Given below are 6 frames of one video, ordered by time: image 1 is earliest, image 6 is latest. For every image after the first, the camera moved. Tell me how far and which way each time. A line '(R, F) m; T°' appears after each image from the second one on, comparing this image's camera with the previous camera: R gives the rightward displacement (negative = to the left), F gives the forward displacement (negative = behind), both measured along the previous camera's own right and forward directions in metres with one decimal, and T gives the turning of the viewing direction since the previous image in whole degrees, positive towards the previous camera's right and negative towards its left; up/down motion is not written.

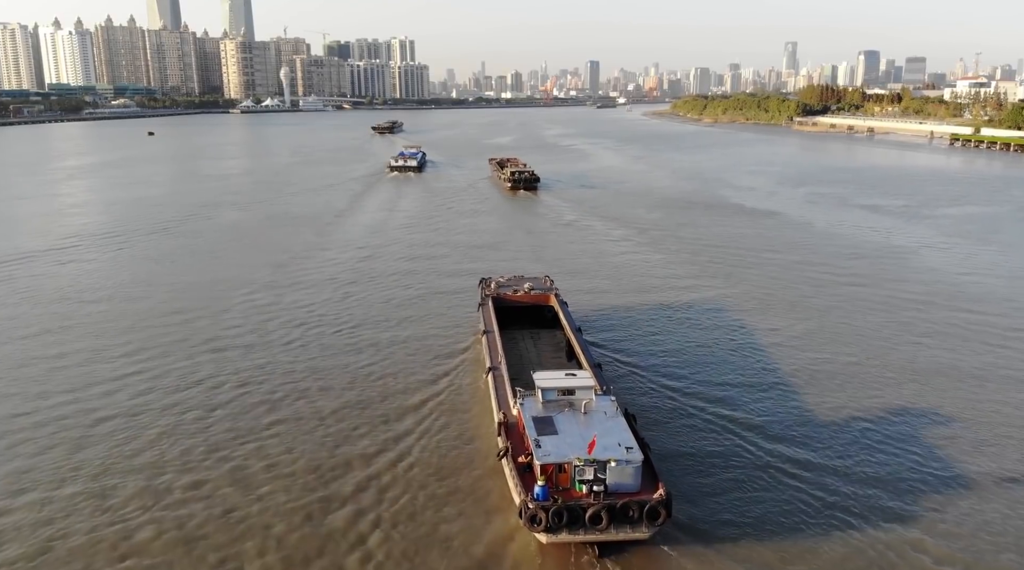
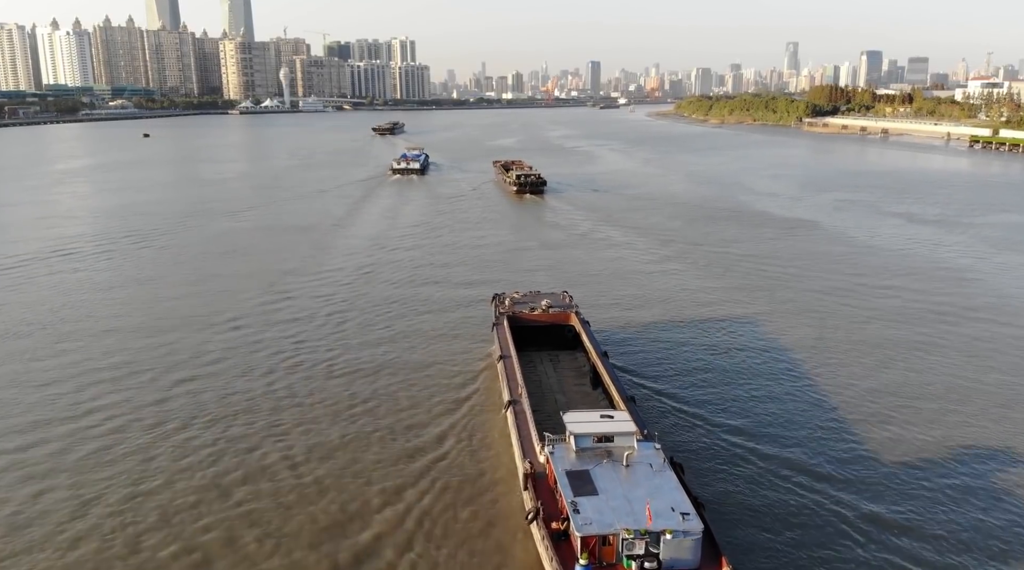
(-0.4, +1.5) m; 0°
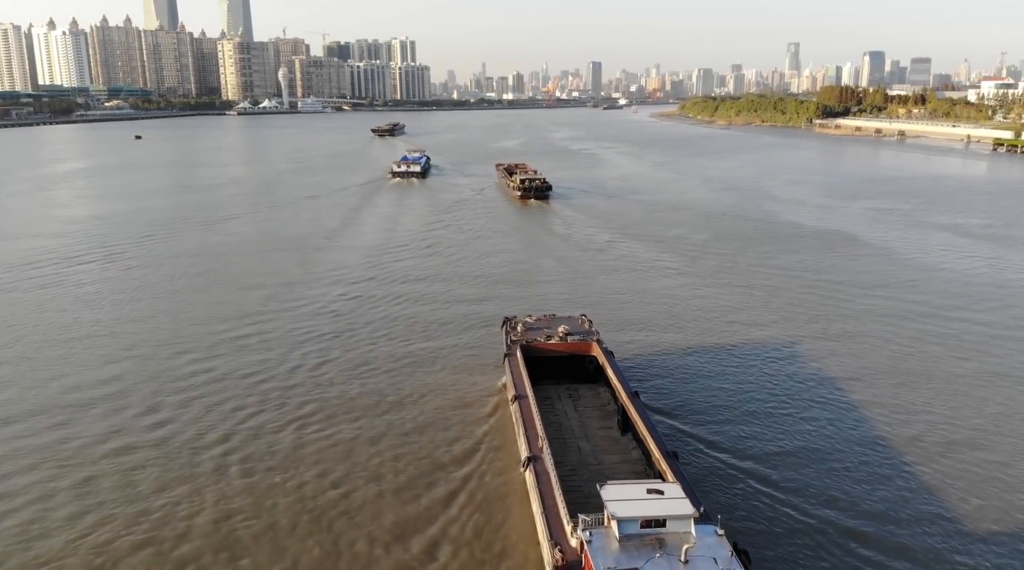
(-0.3, +1.9) m; 0°
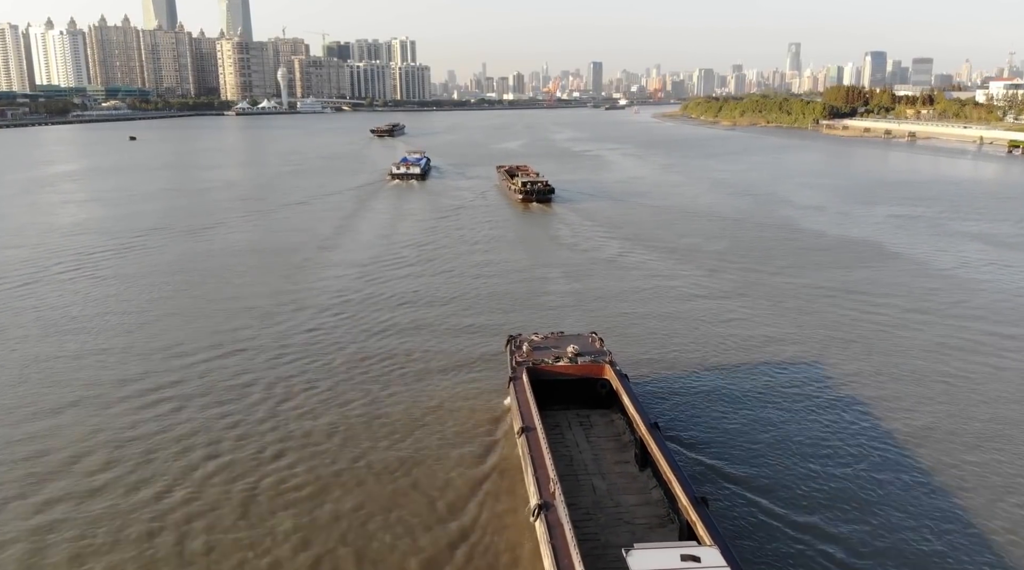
(-0.1, +1.2) m; 0°
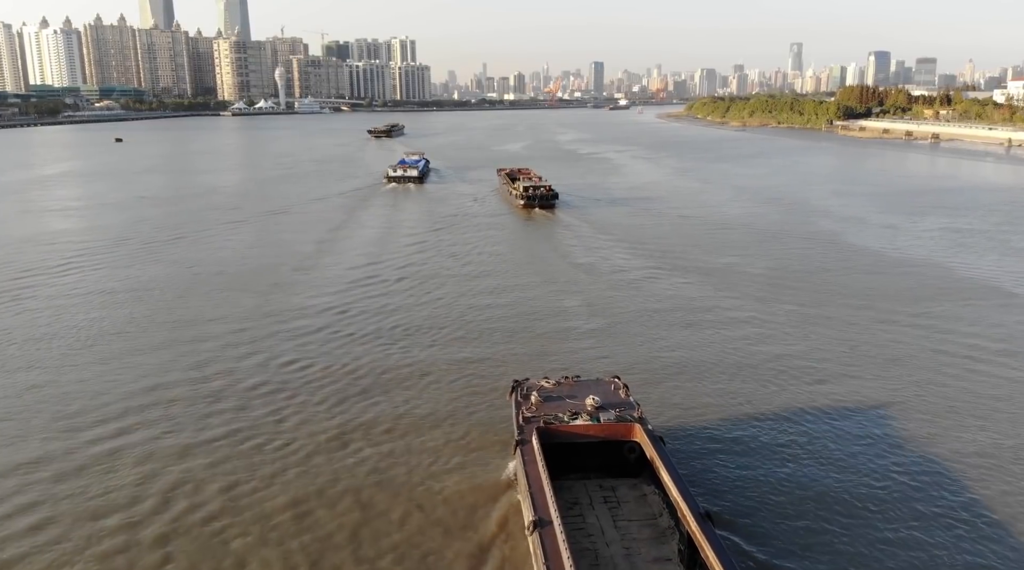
(-0.1, +2.6) m; 0°
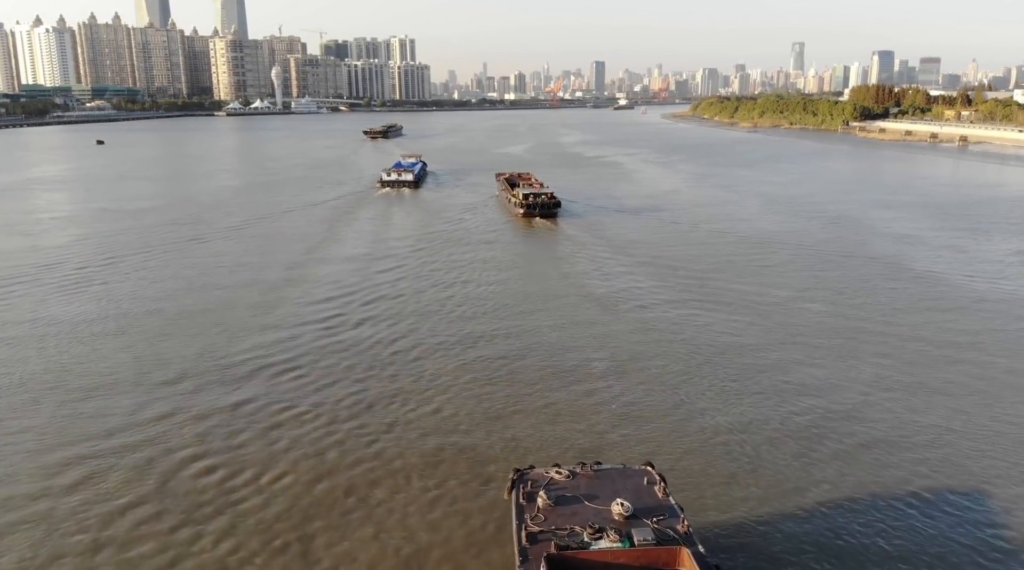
(0.0, +3.0) m; 0°
